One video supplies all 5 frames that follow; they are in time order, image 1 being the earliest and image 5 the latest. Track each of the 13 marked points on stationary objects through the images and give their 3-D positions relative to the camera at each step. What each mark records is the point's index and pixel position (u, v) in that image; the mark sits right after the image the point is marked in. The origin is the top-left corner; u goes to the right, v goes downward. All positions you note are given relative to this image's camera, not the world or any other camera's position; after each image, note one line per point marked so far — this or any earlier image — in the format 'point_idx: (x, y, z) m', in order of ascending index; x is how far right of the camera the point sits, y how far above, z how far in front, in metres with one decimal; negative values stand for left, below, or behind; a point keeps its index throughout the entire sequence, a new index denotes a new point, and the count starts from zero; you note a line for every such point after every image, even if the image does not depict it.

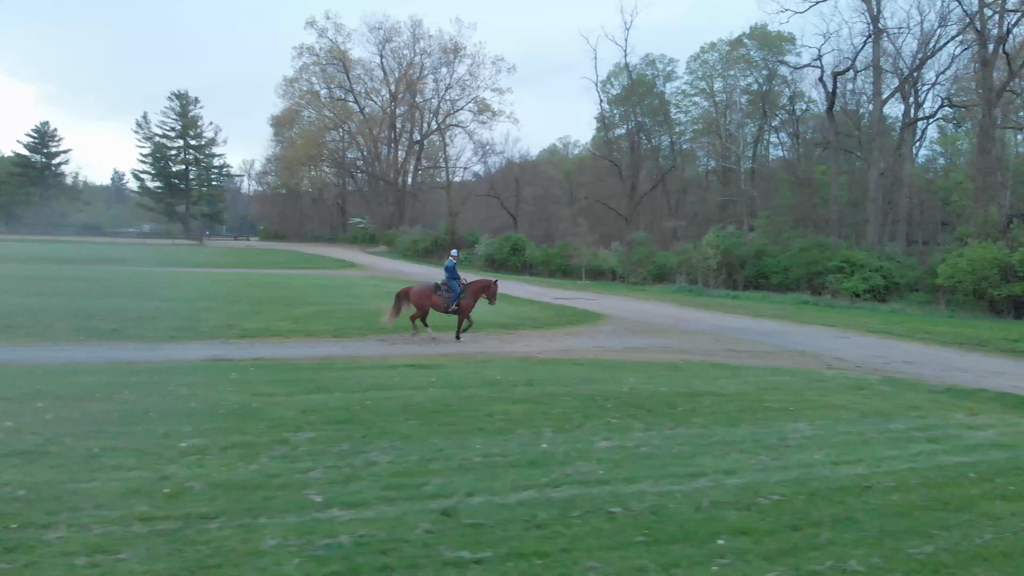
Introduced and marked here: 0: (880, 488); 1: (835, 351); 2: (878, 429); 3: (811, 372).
0: (+3.4, -1.8, +7.7) m
1: (+7.2, -1.4, +18.8) m
2: (+4.5, -1.8, +10.3) m
3: (+5.5, -1.5, +15.2) m
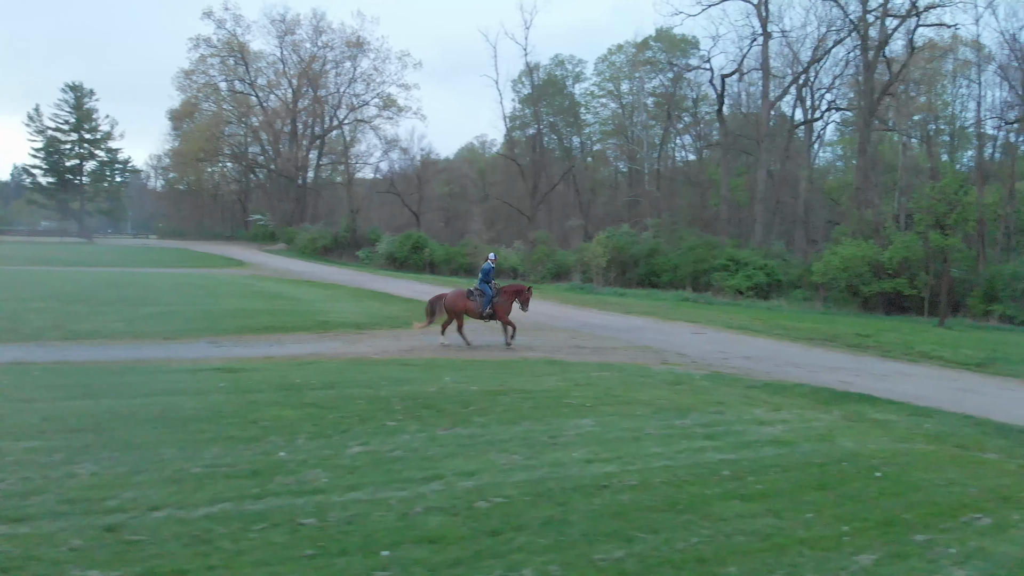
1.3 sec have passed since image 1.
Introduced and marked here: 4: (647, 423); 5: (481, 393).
0: (+0.9, -1.8, +7.5) m
1: (+3.8, -1.4, +18.9) m
2: (+1.8, -1.7, +10.2) m
3: (+2.4, -1.5, +15.1) m
4: (+1.7, -1.7, +10.4) m
5: (-0.4, -1.5, +11.4) m
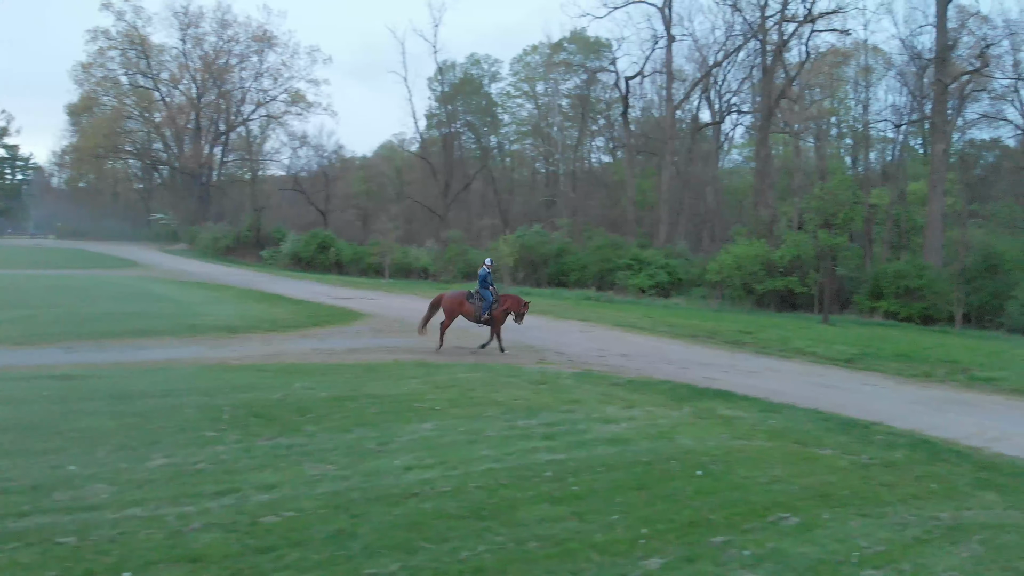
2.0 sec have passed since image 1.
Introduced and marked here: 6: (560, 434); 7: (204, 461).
0: (-0.8, -1.8, +7.2) m
1: (+1.1, -1.4, +18.9) m
2: (-0.1, -1.7, +10.1) m
3: (0.0, -1.5, +15.0) m
4: (-0.3, -1.7, +10.2) m
5: (-2.5, -1.5, +11.1) m
6: (+0.6, -1.8, +10.1) m
7: (-2.9, -1.7, +8.0) m
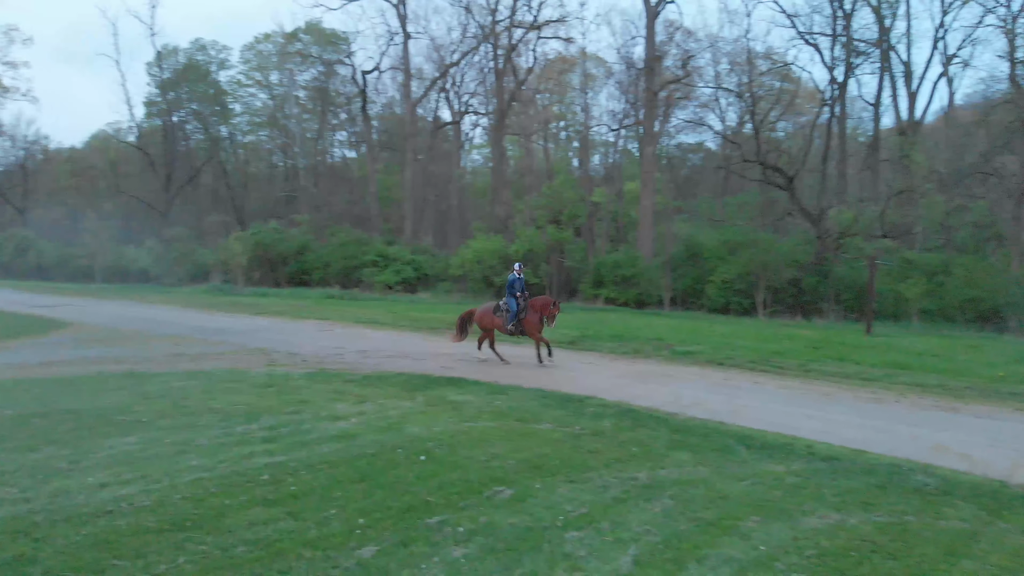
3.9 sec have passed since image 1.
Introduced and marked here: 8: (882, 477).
0: (-3.1, -1.8, +6.6) m
1: (-4.8, -1.3, +18.3) m
2: (-3.3, -1.7, +9.5) m
3: (-4.7, -1.5, +14.3) m
4: (-3.5, -1.7, +9.6) m
5: (-5.9, -1.5, +9.8) m
6: (-2.7, -1.7, +9.7) m
7: (-5.4, -1.7, +6.7) m
8: (+3.8, -1.9, +8.6) m
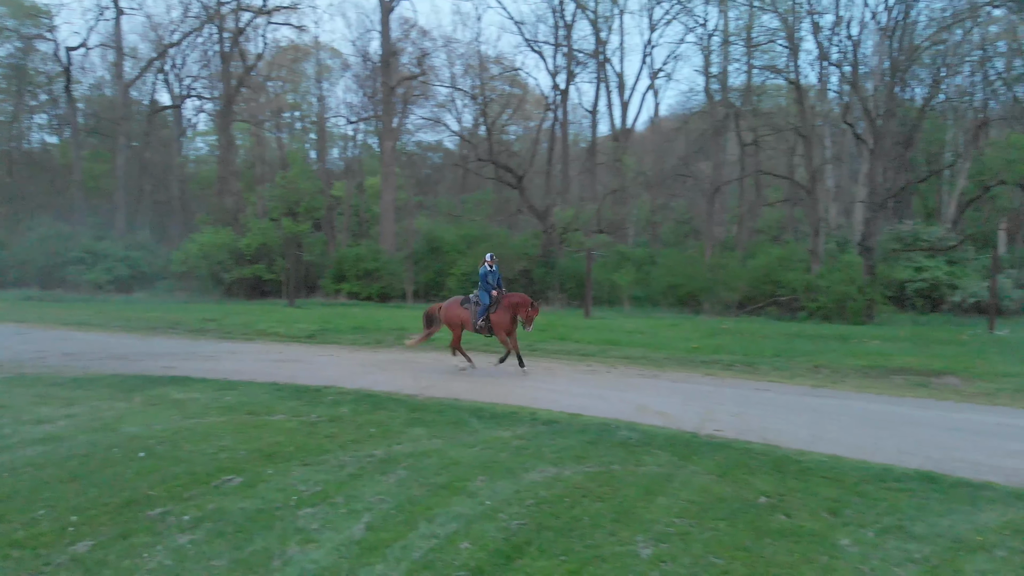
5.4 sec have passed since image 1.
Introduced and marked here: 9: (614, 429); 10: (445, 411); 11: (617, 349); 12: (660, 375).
0: (-5.1, -1.7, +5.6) m
1: (-10.2, -1.3, +16.3) m
2: (-6.2, -1.6, +8.3) m
3: (-8.9, -1.4, +12.4) m
4: (-6.4, -1.6, +8.3) m
5: (-8.7, -1.5, +7.8) m
6: (-5.6, -1.6, +8.7) m
7: (-7.3, -1.7, +5.0) m
8: (+0.9, -1.7, +9.6) m
9: (+1.2, -1.7, +9.9) m
10: (-0.9, -1.6, +10.7) m
11: (+2.2, -1.3, +17.5) m
12: (+2.6, -1.5, +14.6) m
